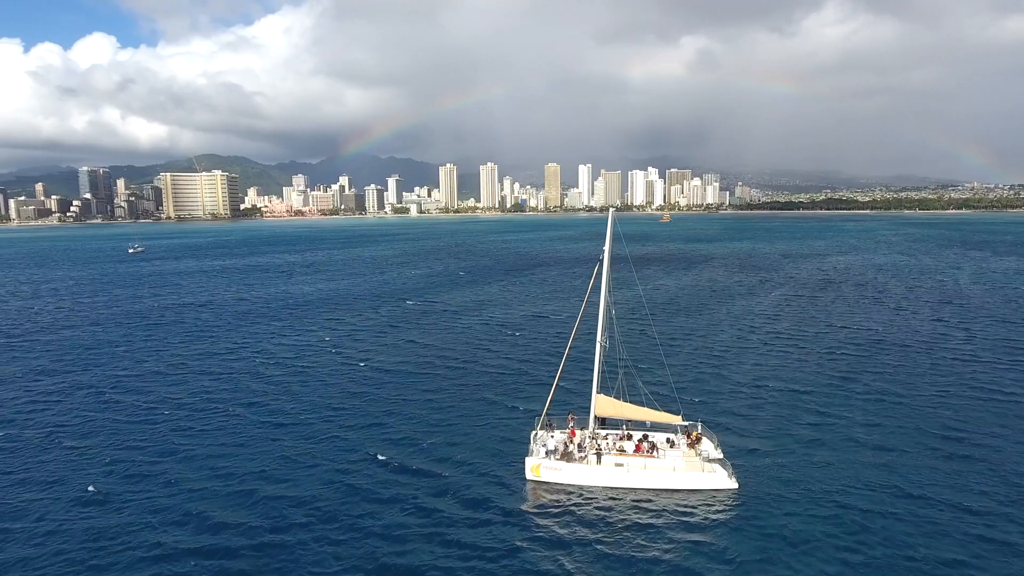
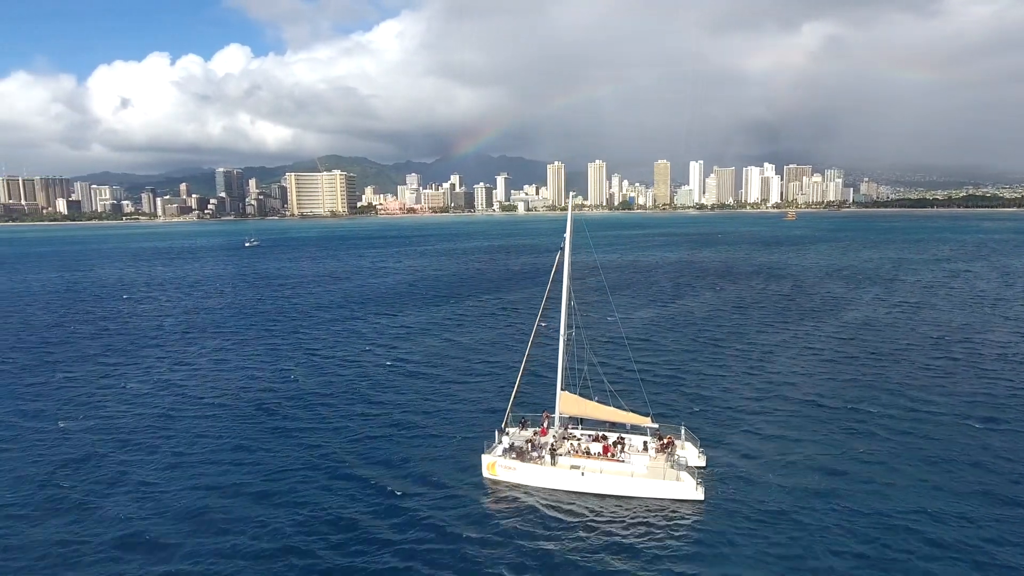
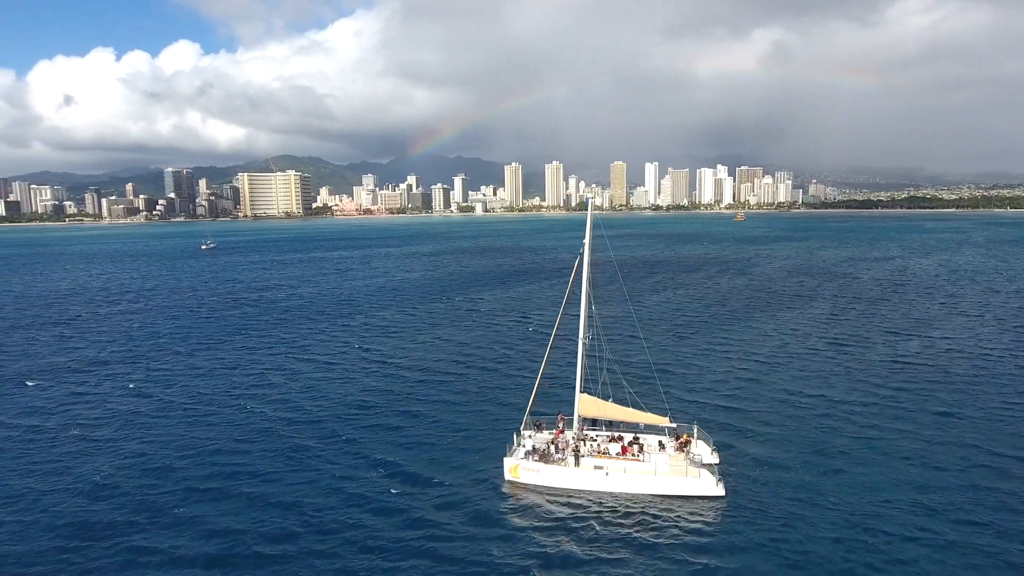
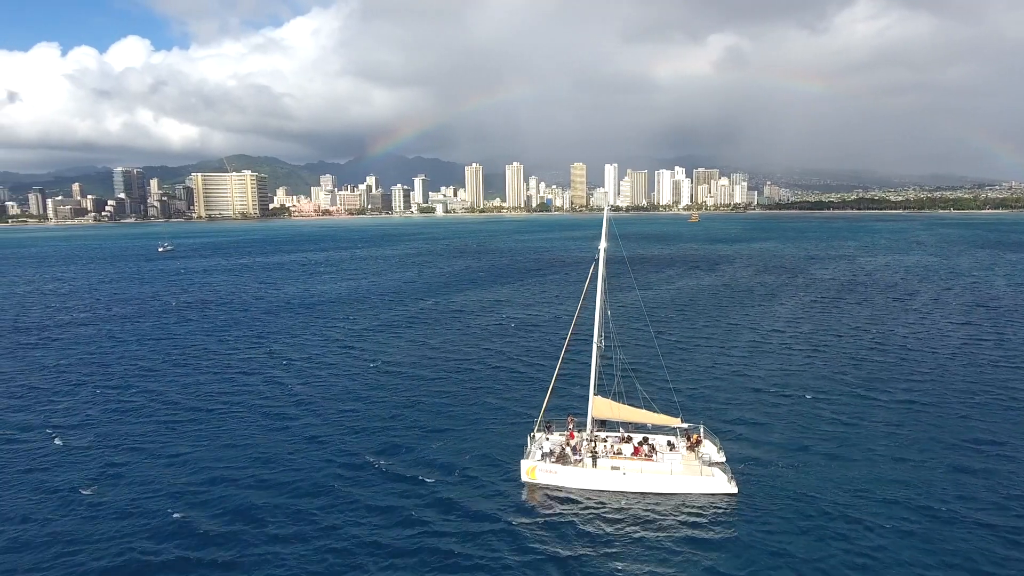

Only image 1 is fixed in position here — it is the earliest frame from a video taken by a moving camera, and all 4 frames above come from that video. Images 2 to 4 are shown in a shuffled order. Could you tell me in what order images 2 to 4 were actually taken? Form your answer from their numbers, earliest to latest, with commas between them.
4, 3, 2
